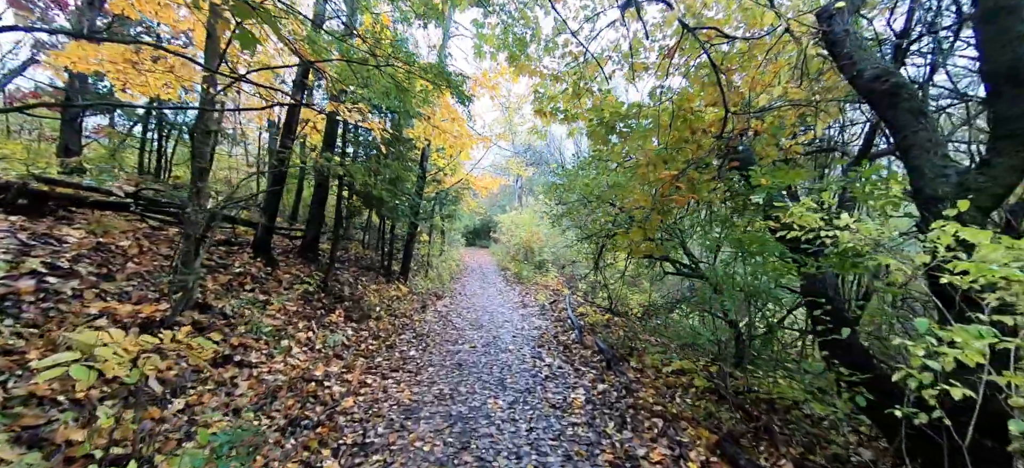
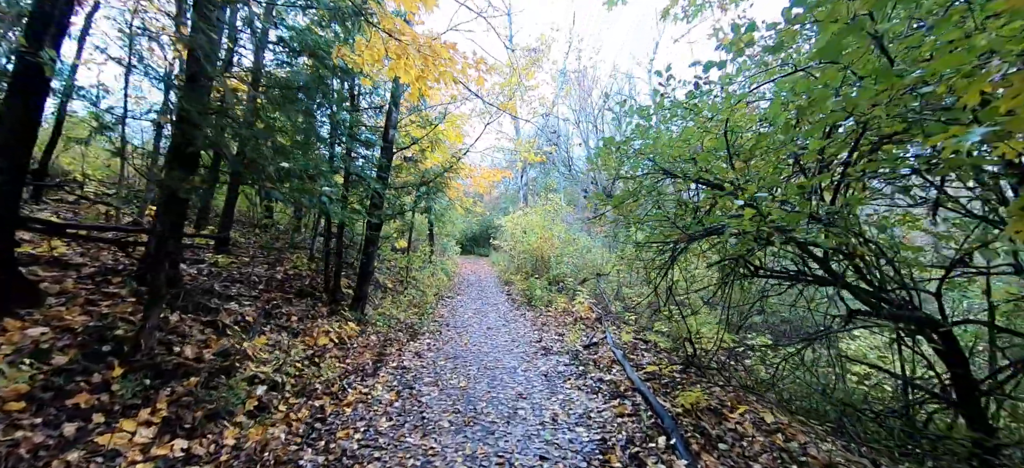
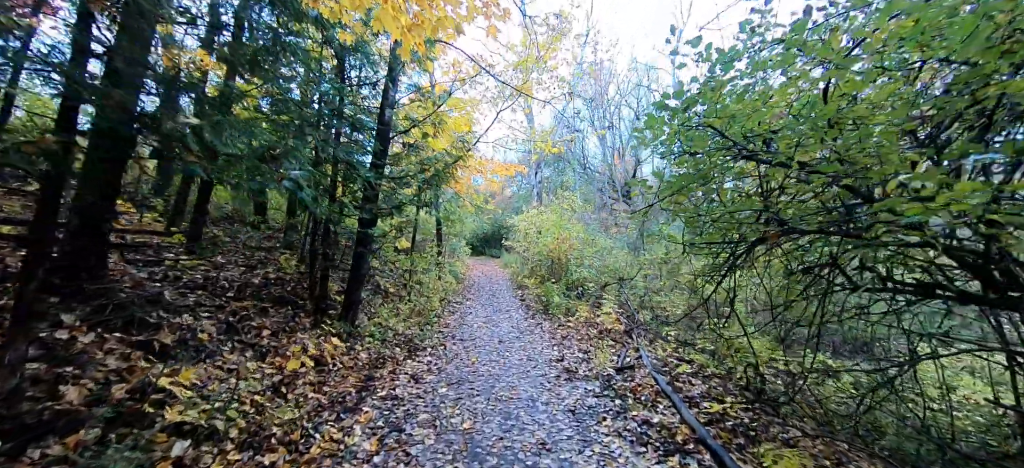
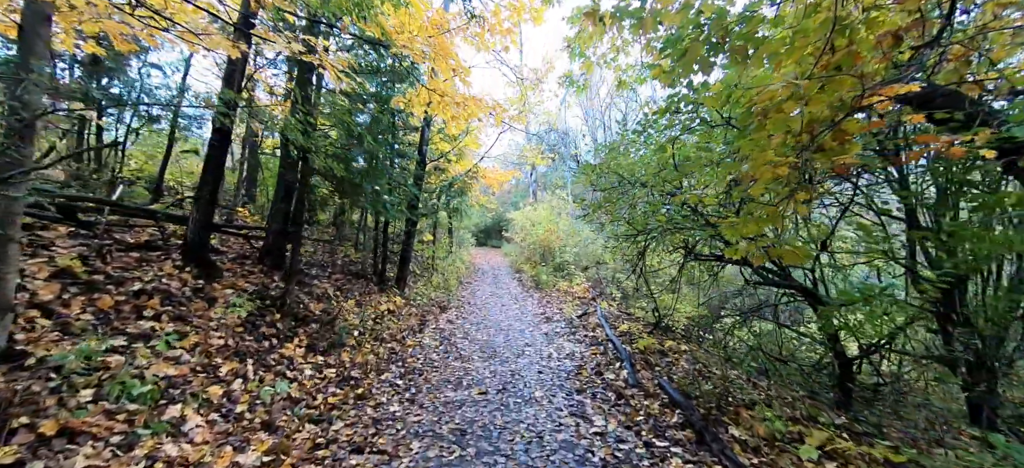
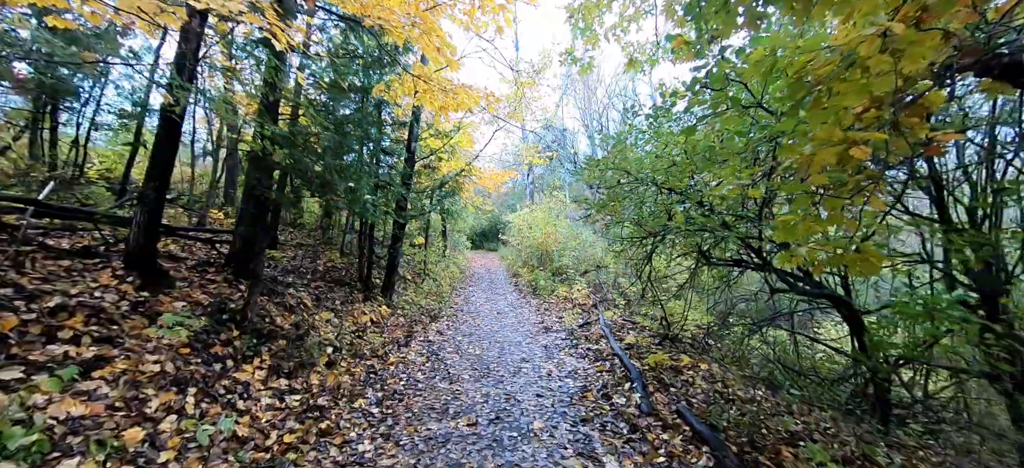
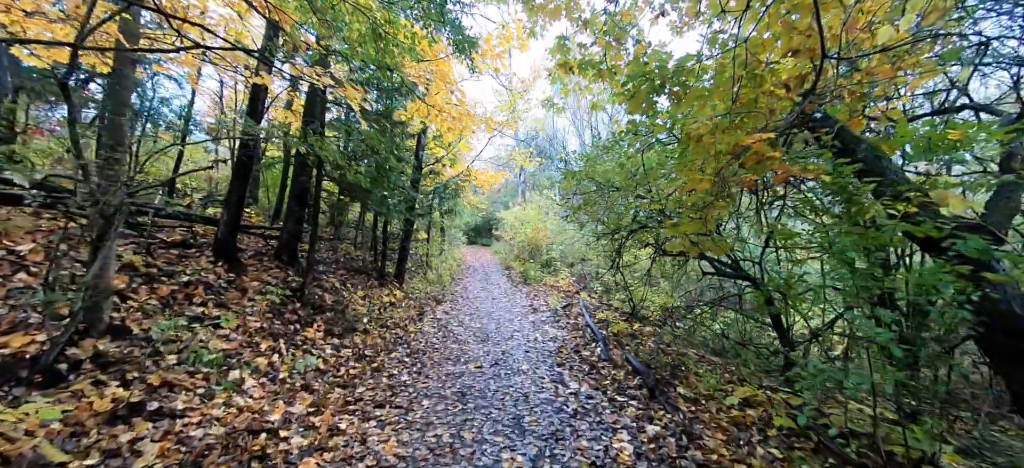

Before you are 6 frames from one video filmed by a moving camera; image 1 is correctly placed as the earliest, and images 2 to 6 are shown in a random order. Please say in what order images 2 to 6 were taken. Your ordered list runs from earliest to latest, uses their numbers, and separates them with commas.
6, 4, 5, 2, 3
